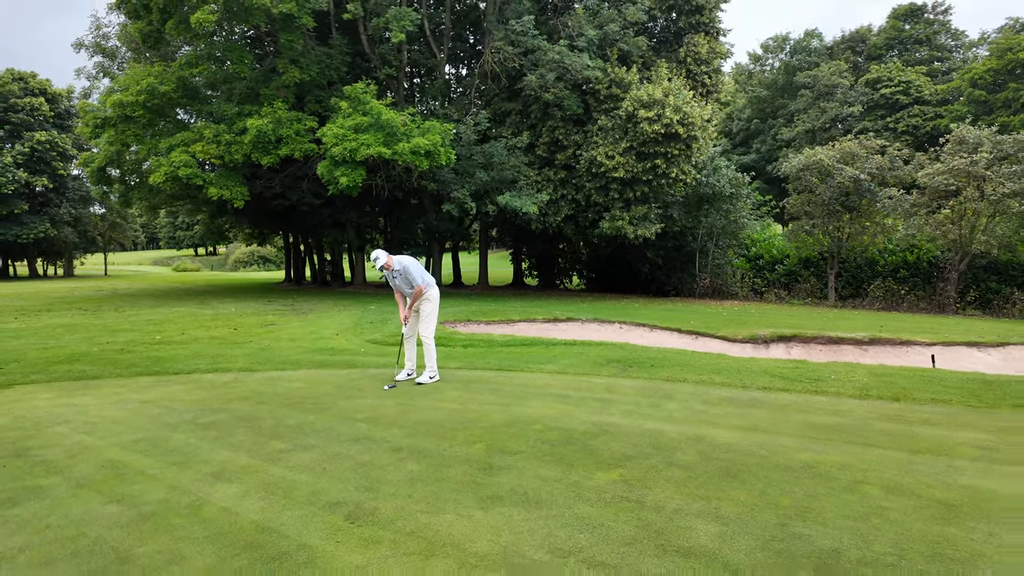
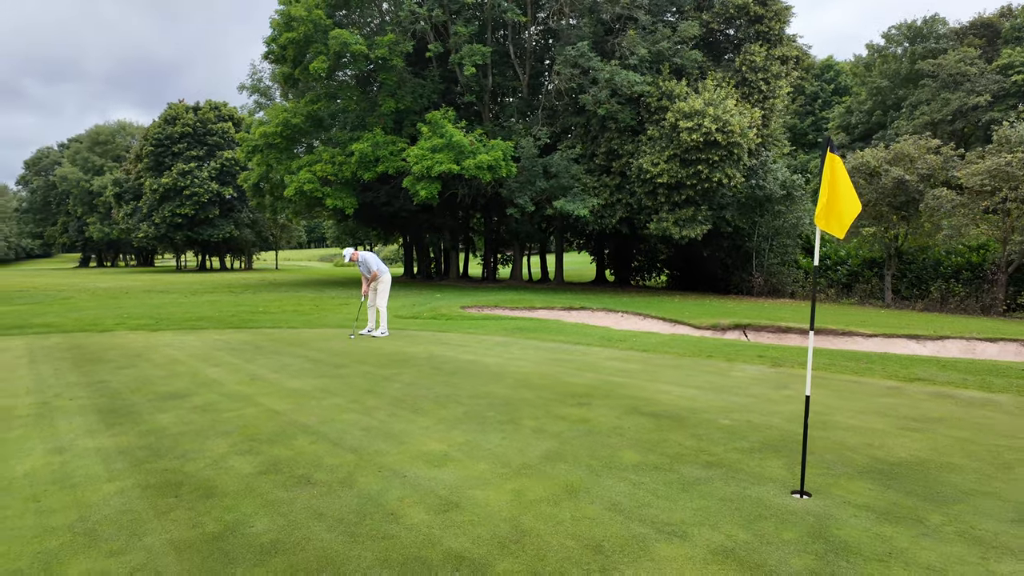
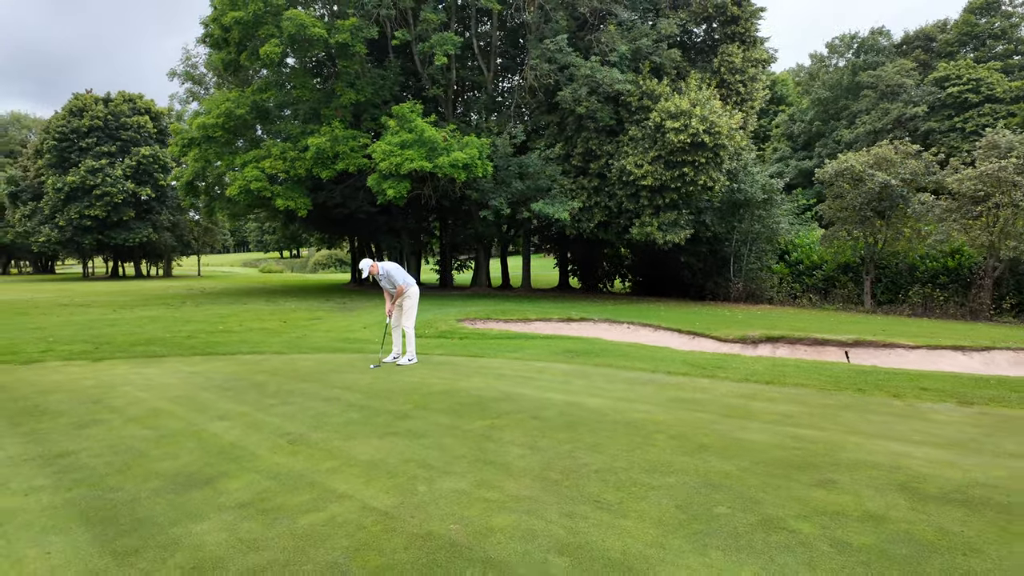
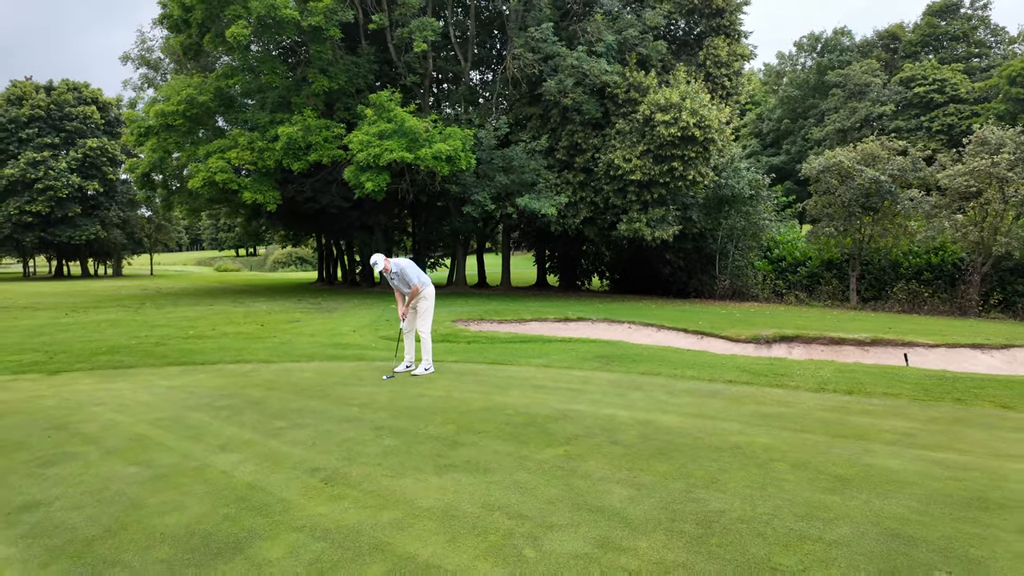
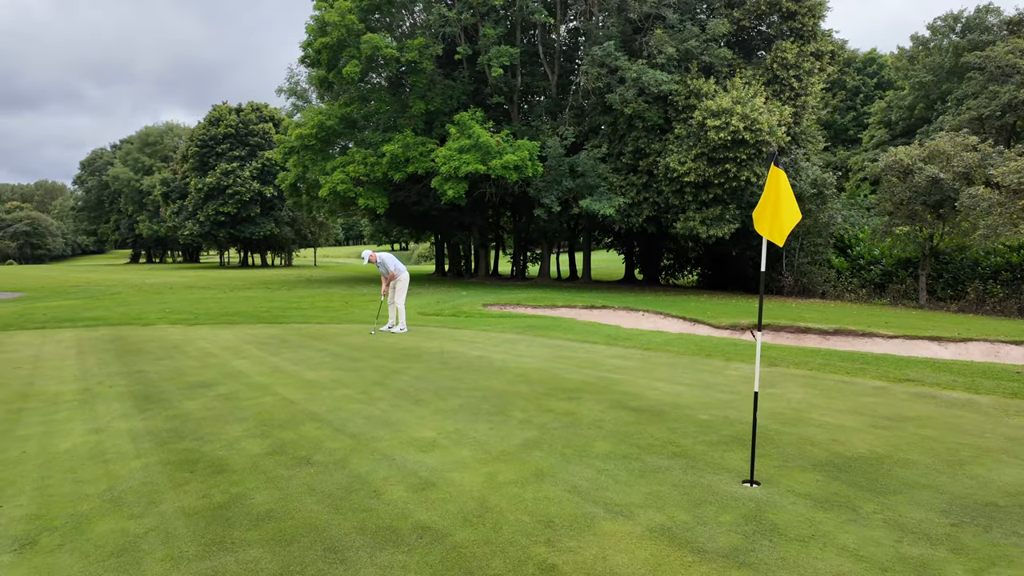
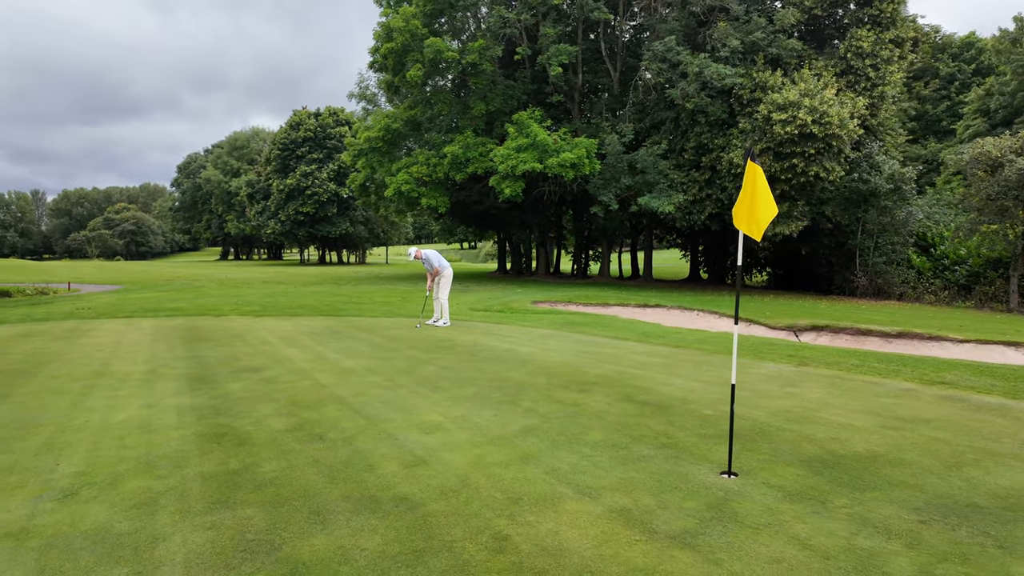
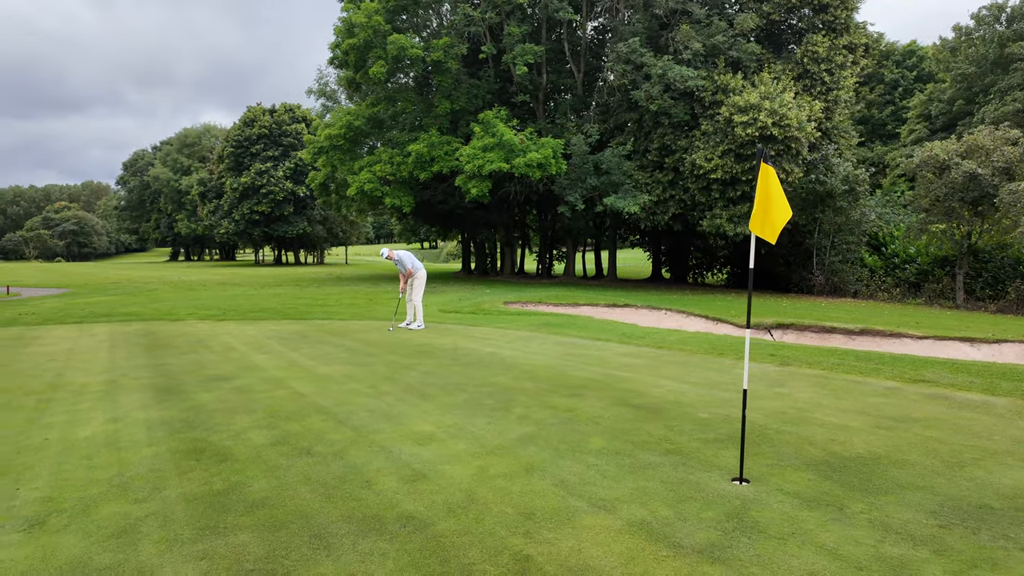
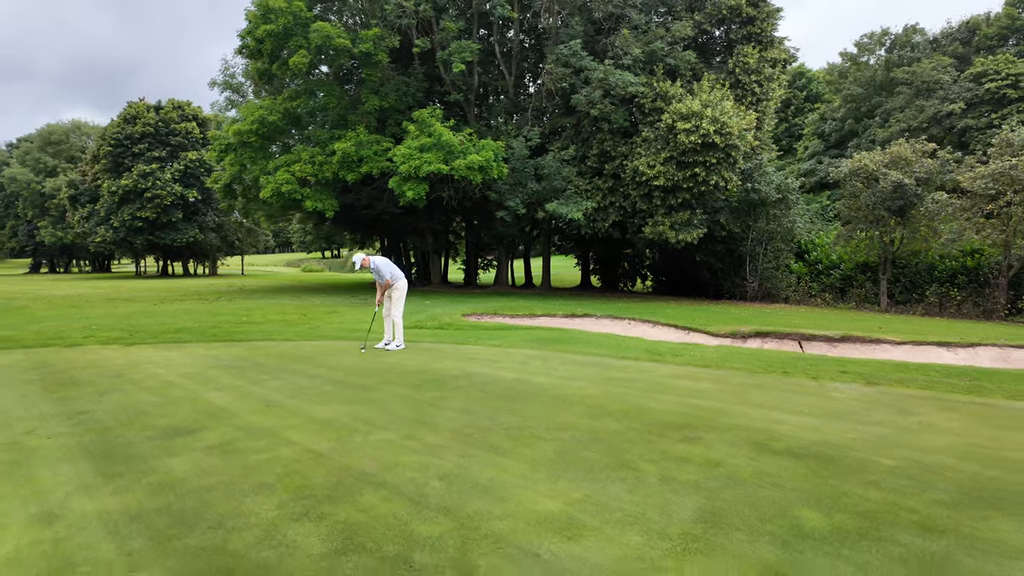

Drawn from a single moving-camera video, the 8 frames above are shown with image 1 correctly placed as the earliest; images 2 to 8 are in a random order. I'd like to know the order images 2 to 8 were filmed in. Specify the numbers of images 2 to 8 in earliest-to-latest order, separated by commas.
4, 3, 8, 2, 5, 7, 6
